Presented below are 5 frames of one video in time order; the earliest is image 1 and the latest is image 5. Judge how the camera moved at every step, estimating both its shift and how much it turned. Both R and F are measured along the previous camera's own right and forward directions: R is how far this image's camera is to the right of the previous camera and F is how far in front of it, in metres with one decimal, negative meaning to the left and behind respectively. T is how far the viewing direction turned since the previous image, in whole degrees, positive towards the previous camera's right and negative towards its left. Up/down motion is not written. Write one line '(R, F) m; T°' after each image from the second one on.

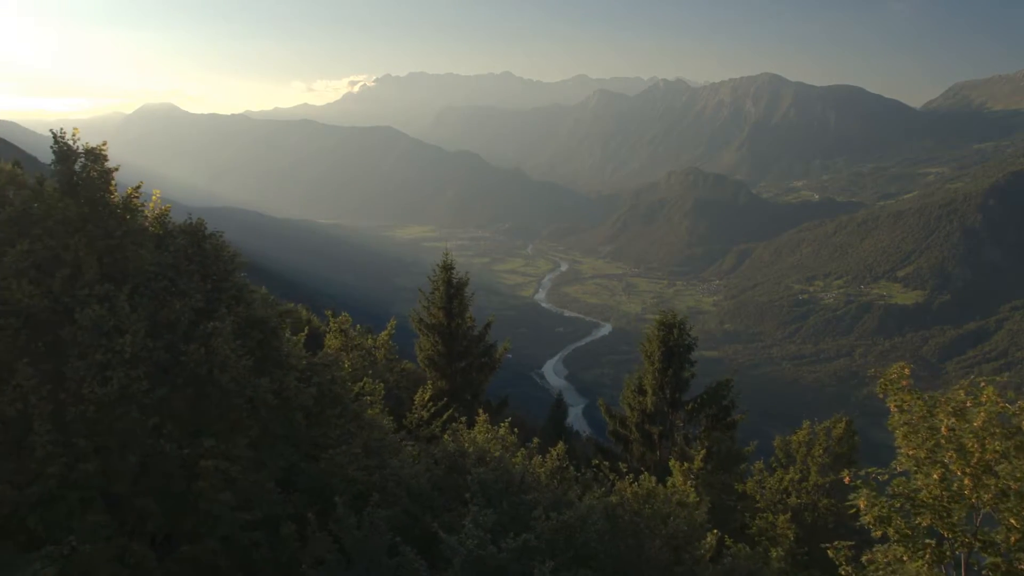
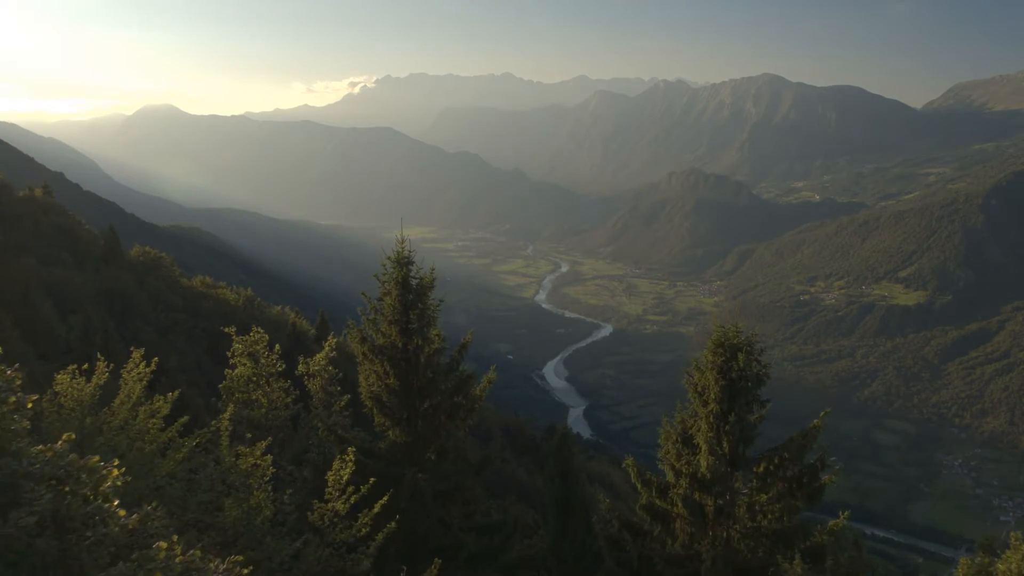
(-0.1, +1.6) m; 0°
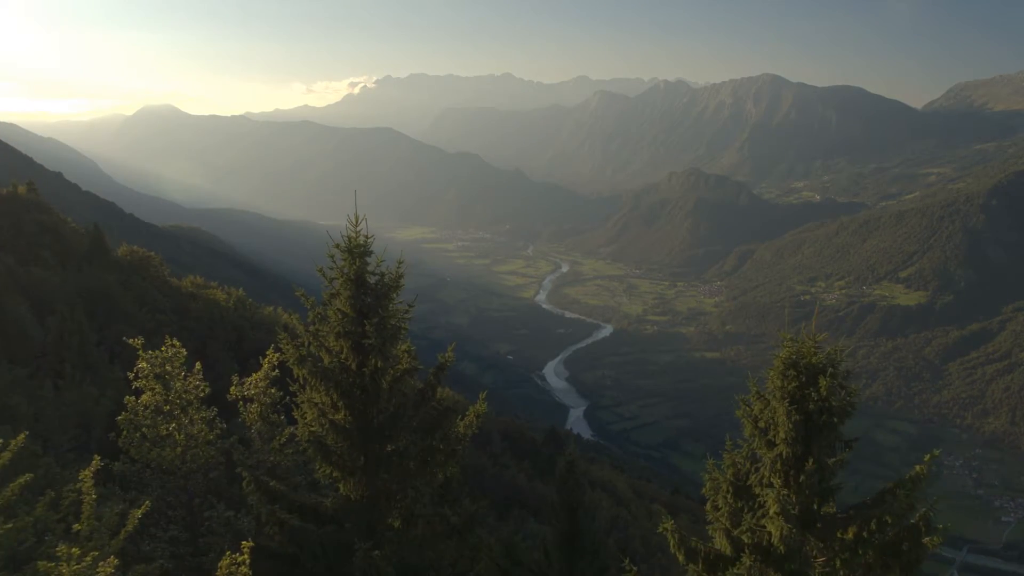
(-0.5, +0.9) m; 0°
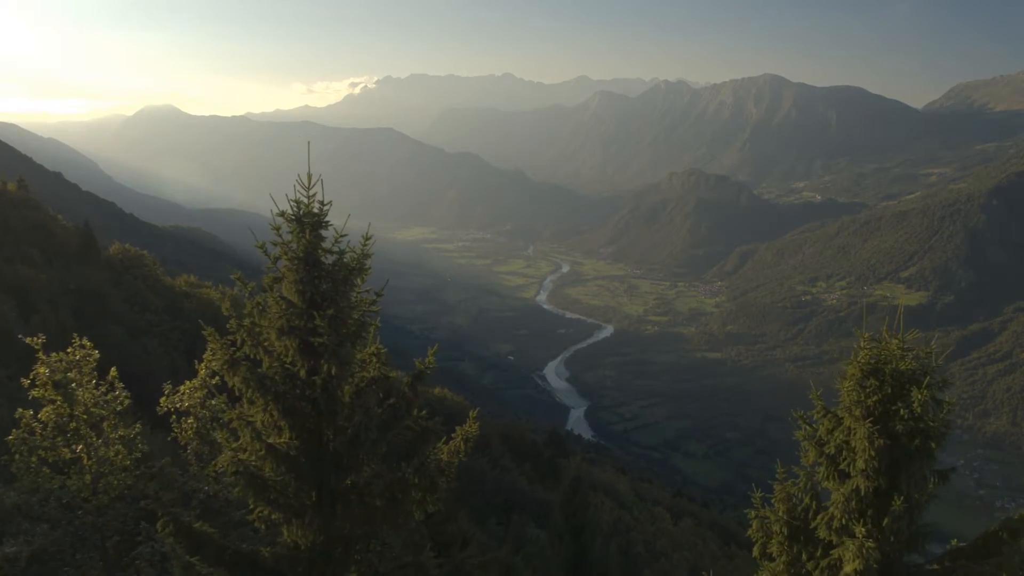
(-0.4, +0.3) m; 0°
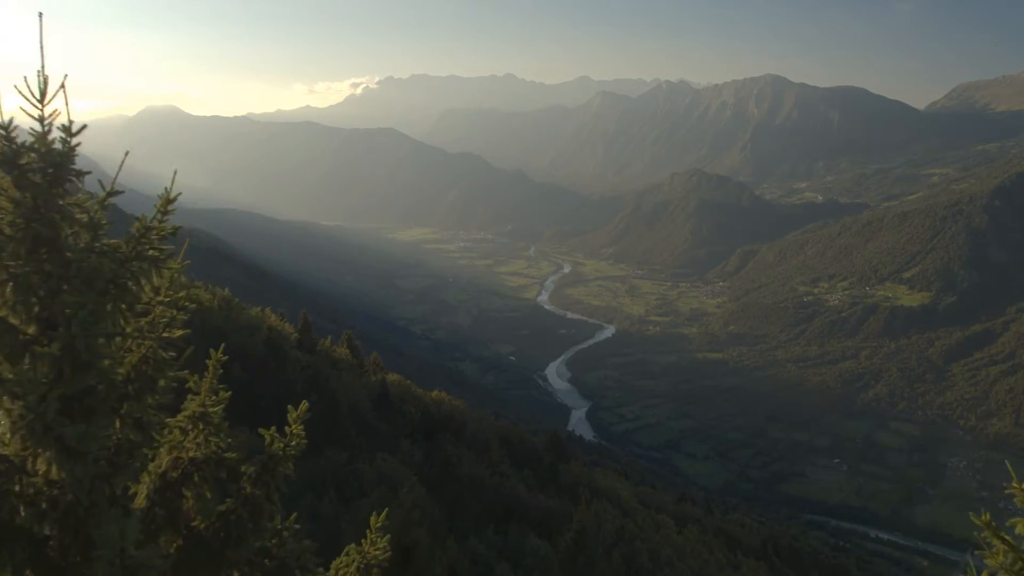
(-0.1, +0.8) m; 0°
